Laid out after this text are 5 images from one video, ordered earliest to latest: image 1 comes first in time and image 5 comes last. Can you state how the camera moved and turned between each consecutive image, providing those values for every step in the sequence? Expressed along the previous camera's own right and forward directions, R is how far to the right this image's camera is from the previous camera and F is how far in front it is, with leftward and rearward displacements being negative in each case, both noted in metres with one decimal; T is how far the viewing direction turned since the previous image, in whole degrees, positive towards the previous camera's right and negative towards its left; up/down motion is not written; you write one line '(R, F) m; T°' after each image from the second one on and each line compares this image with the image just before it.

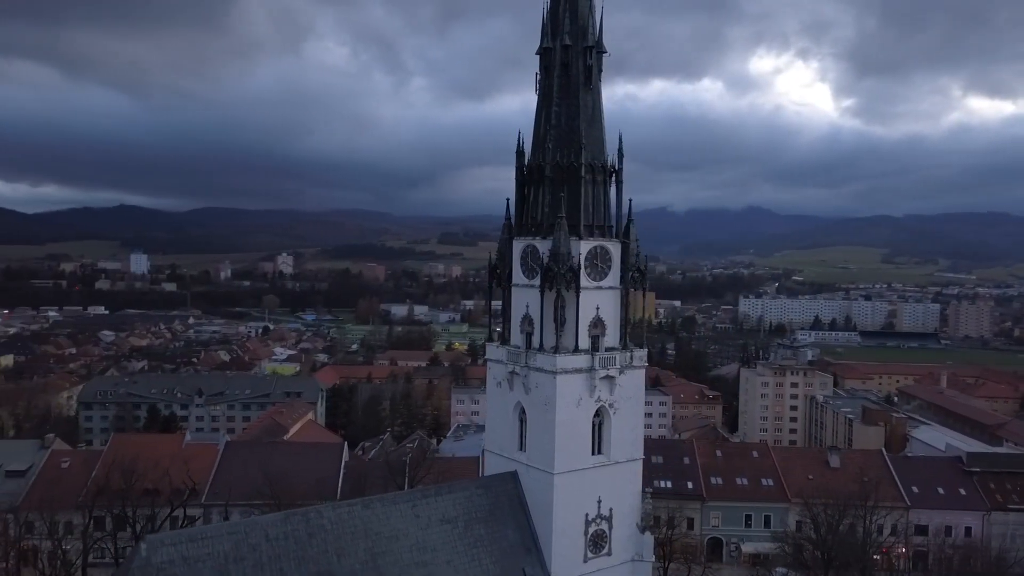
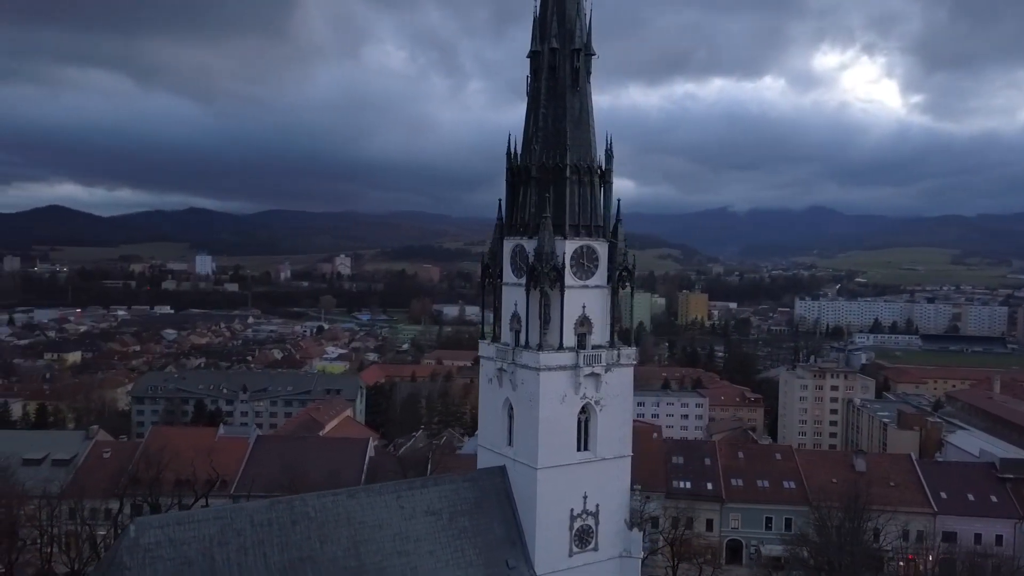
(+2.0, -0.4) m; -4°
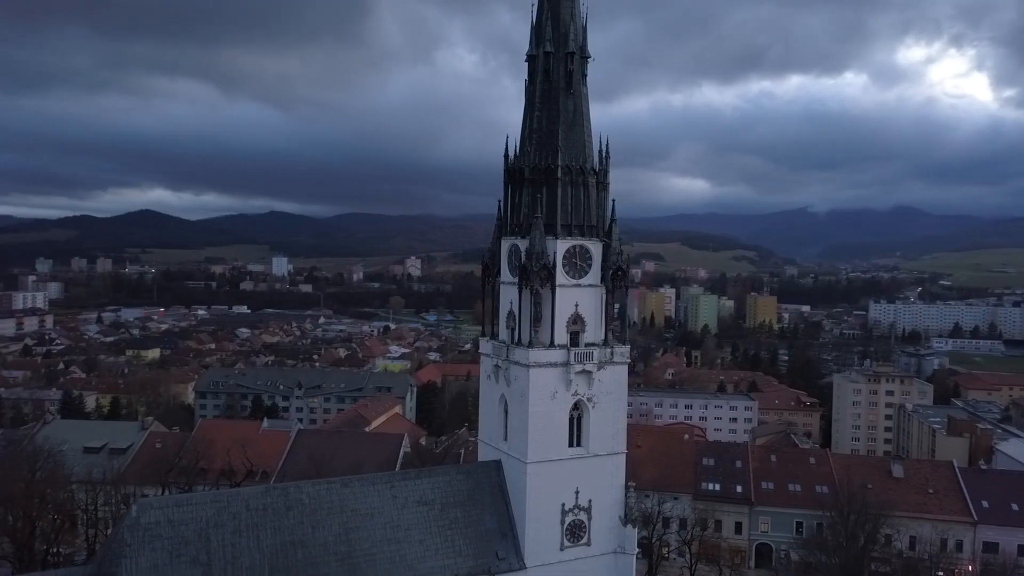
(+2.3, -0.5) m; -5°
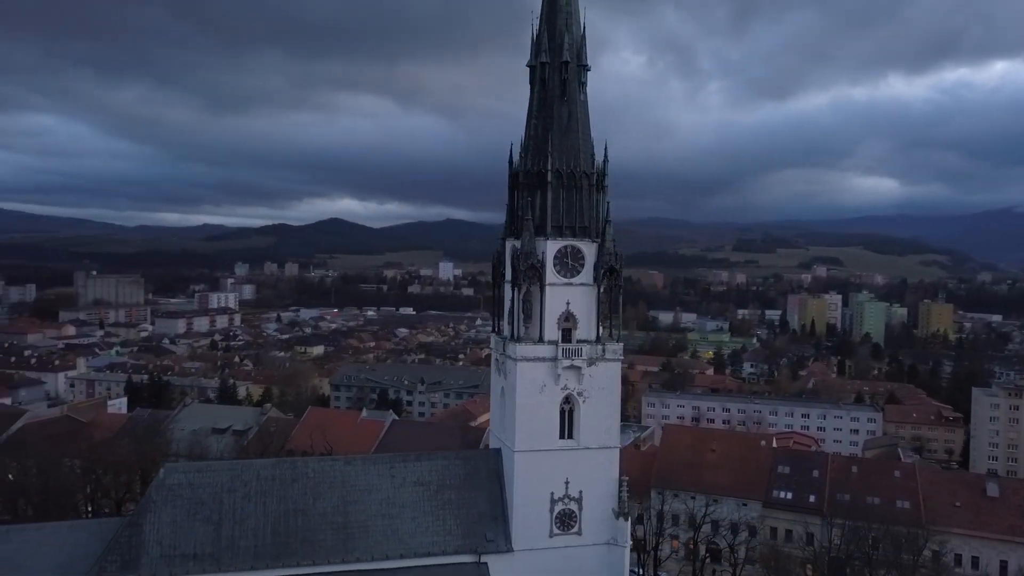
(+5.2, -0.8) m; -12°
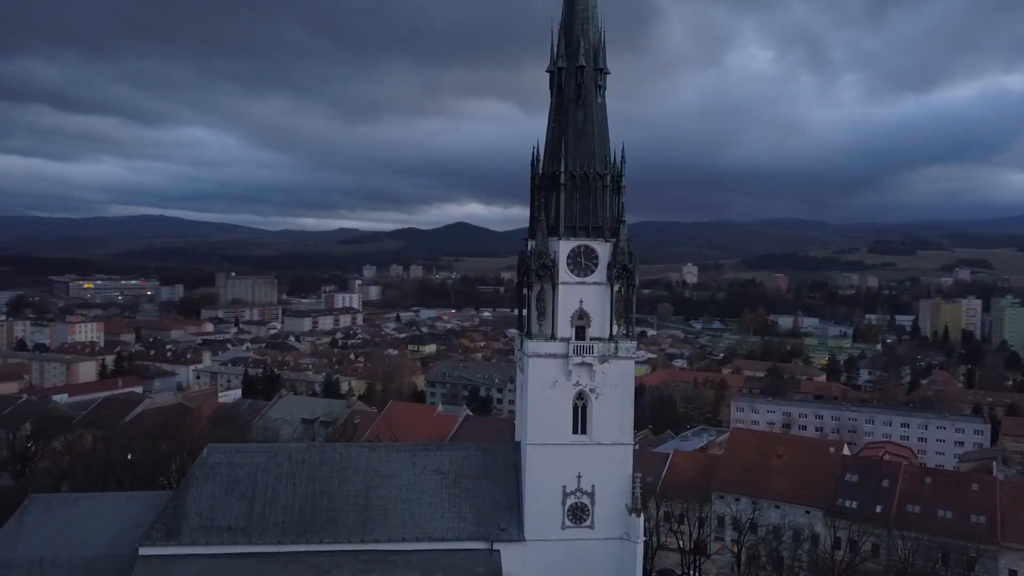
(+3.3, -0.6) m; -9°
